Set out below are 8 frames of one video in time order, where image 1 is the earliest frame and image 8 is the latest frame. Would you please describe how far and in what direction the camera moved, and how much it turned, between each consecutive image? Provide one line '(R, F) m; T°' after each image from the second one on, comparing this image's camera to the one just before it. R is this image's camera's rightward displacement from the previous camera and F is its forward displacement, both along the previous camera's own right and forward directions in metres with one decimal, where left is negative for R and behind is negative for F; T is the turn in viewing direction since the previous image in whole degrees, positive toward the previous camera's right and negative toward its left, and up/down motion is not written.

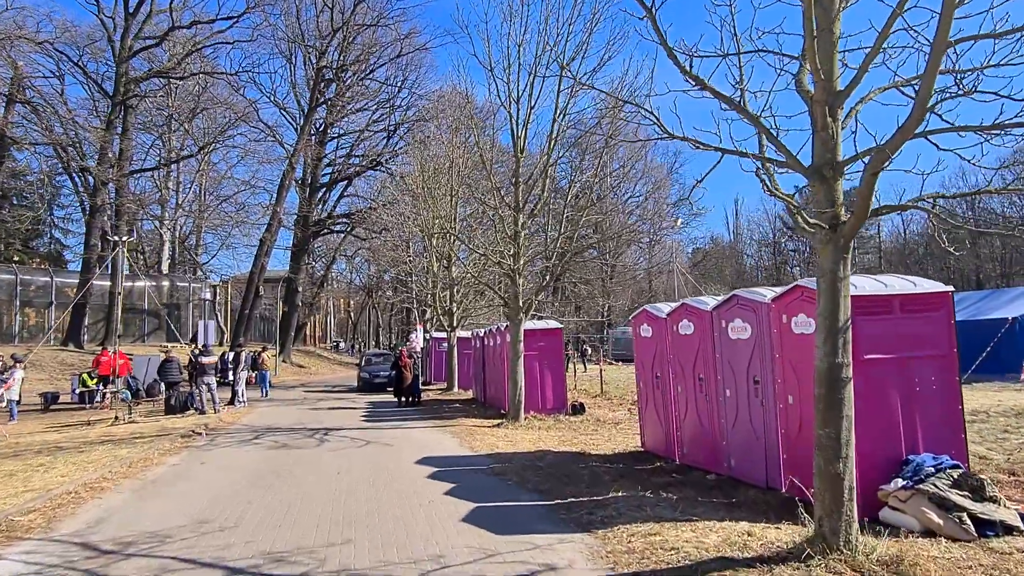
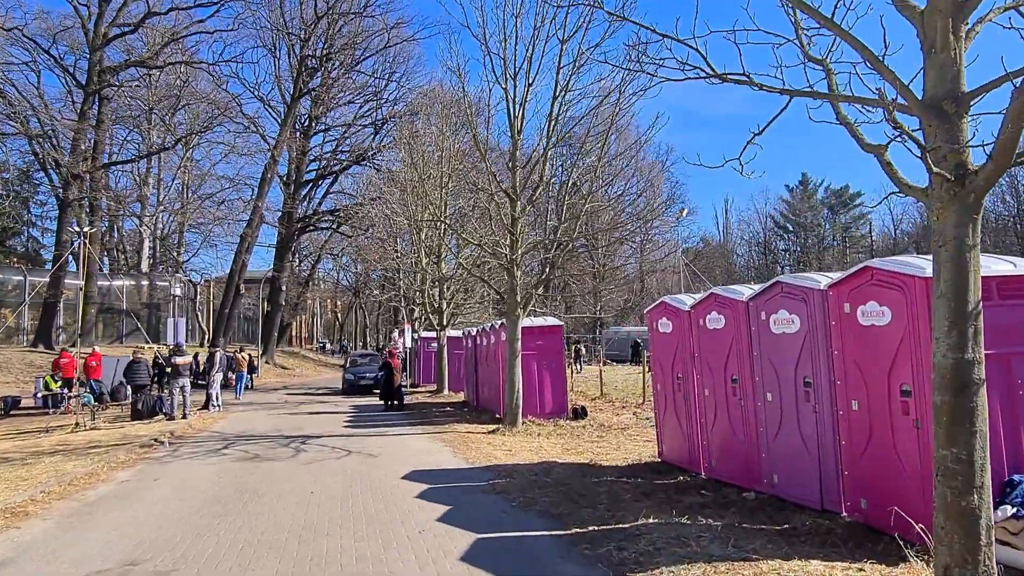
(-0.2, +1.4) m; +1°
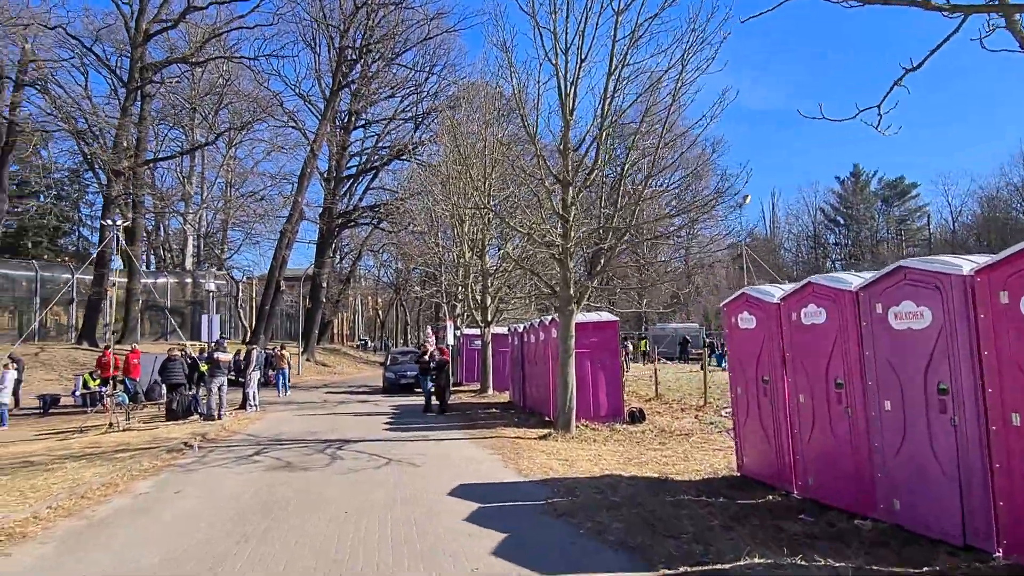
(-0.2, +1.2) m; -3°
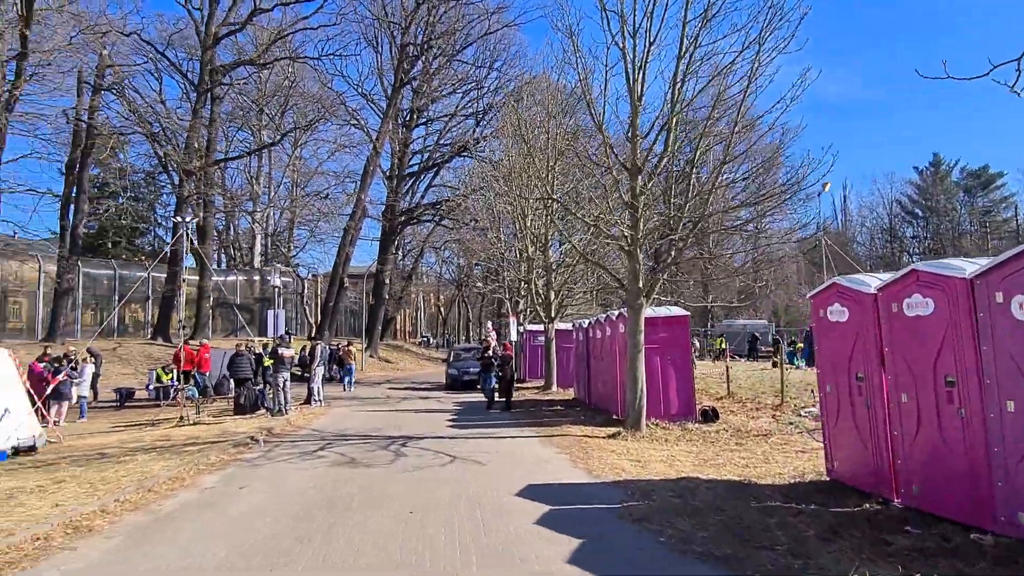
(-0.1, +0.4) m; -5°
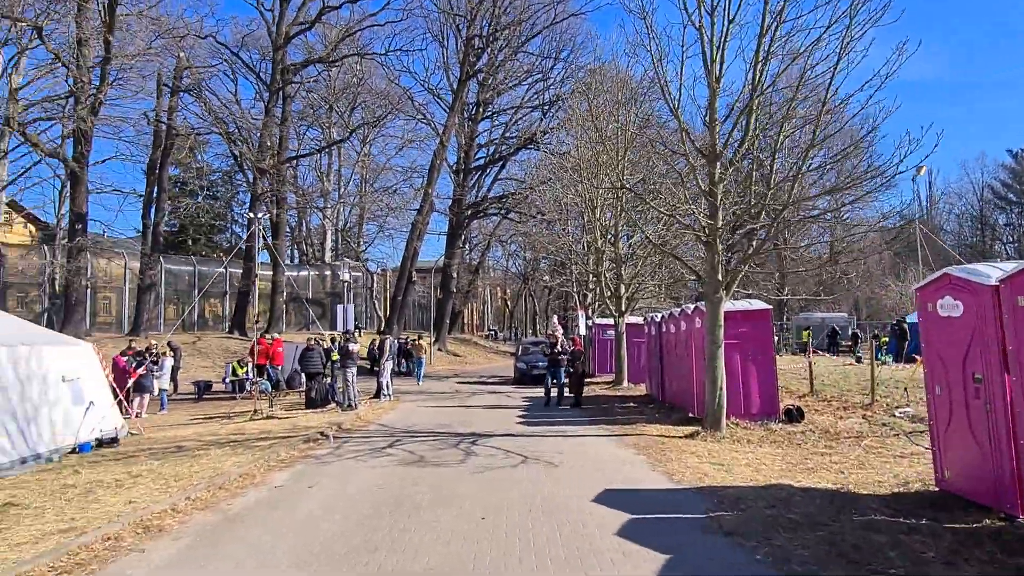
(-0.1, +0.4) m; -5°
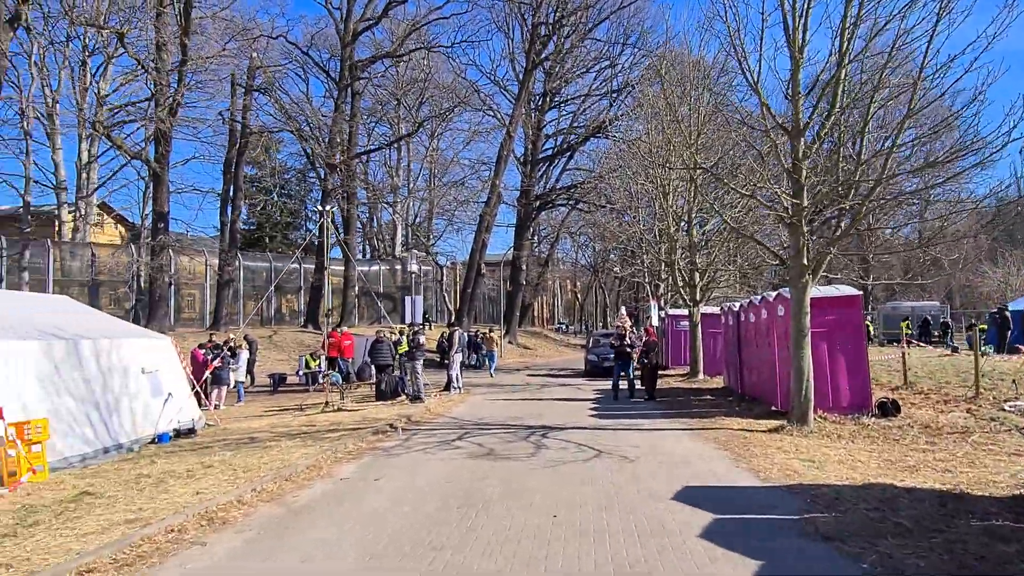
(0.0, +0.4) m; -5°
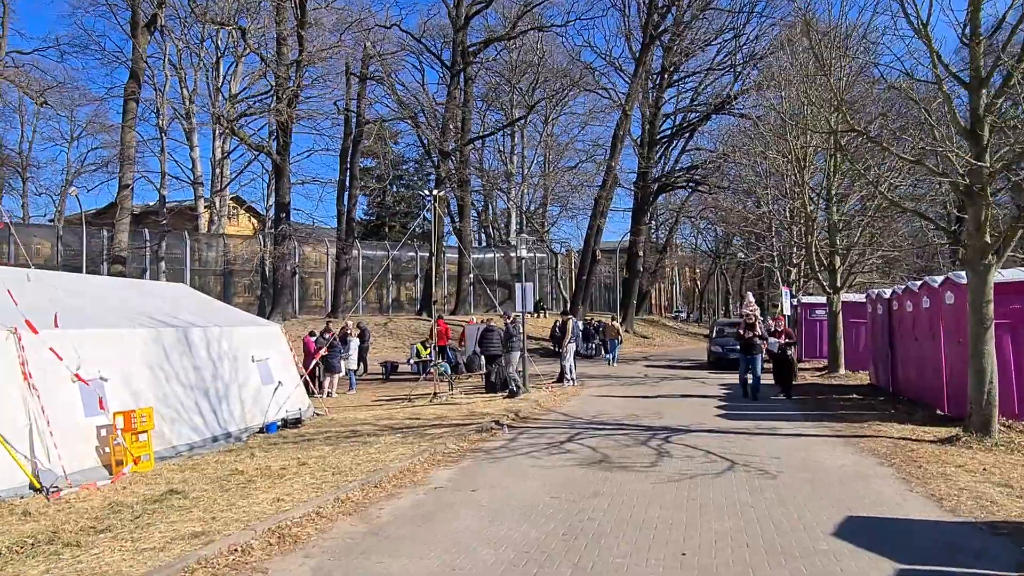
(0.0, +1.2) m; -9°
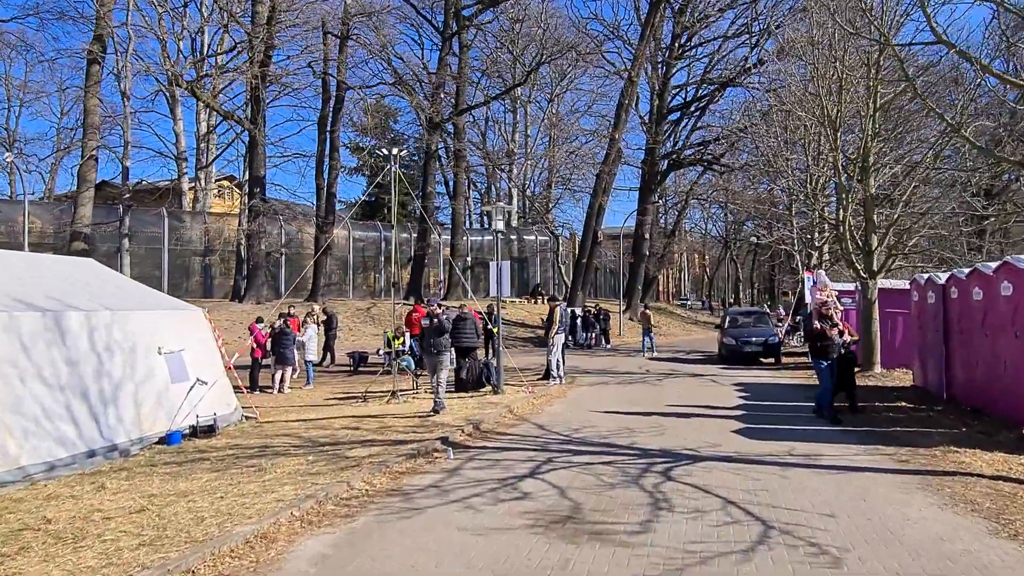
(+0.7, +3.0) m; -1°
